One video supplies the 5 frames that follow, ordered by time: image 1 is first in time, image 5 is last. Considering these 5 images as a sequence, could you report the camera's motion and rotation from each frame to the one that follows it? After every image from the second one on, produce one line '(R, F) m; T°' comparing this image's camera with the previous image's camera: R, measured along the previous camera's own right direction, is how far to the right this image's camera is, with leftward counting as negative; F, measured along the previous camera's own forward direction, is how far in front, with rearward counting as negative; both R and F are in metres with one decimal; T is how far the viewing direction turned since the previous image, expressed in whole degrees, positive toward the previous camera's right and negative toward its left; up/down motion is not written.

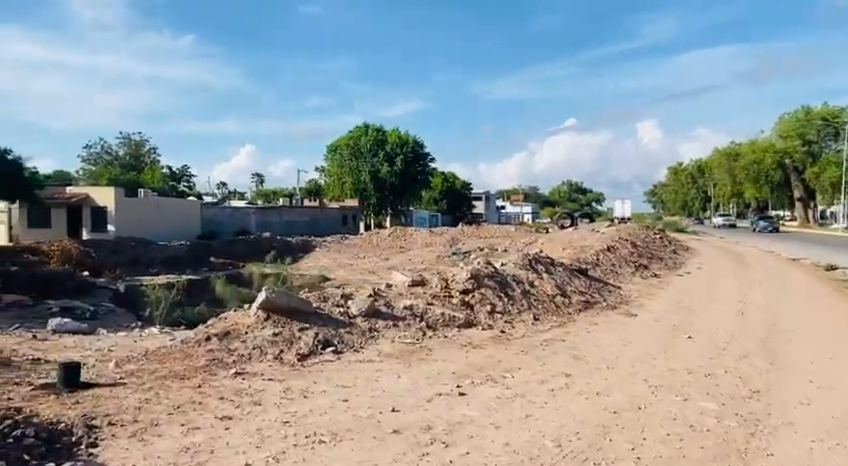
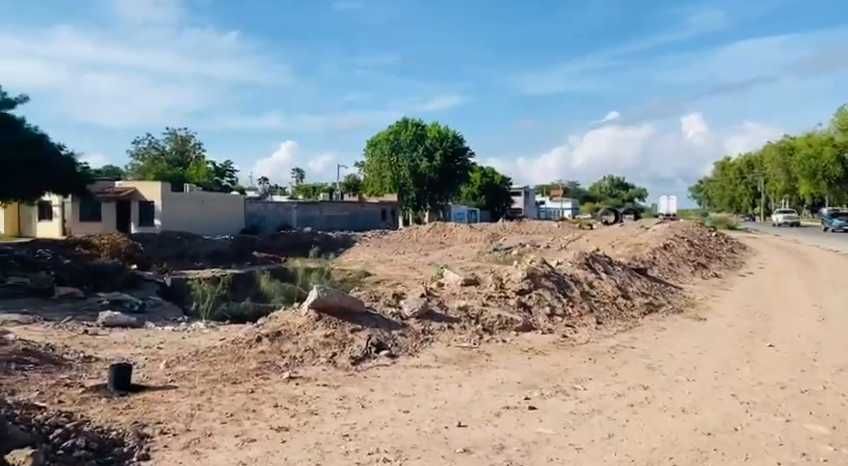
(-0.2, +0.3) m; -3°
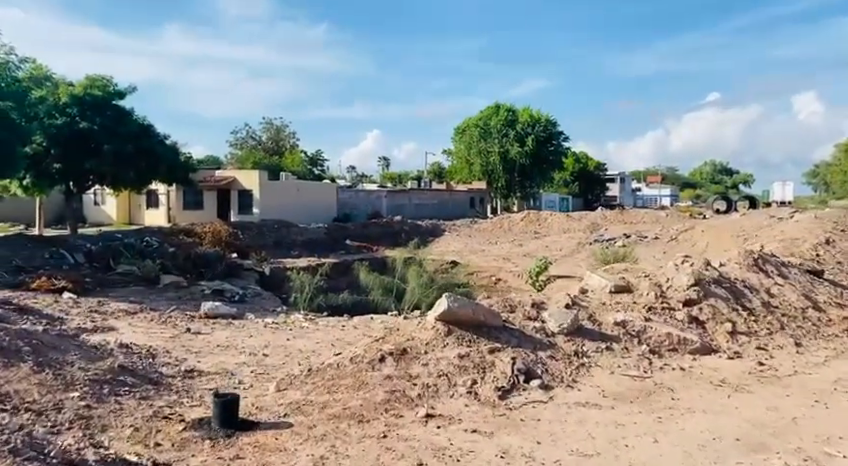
(-0.6, +1.2) m; -8°
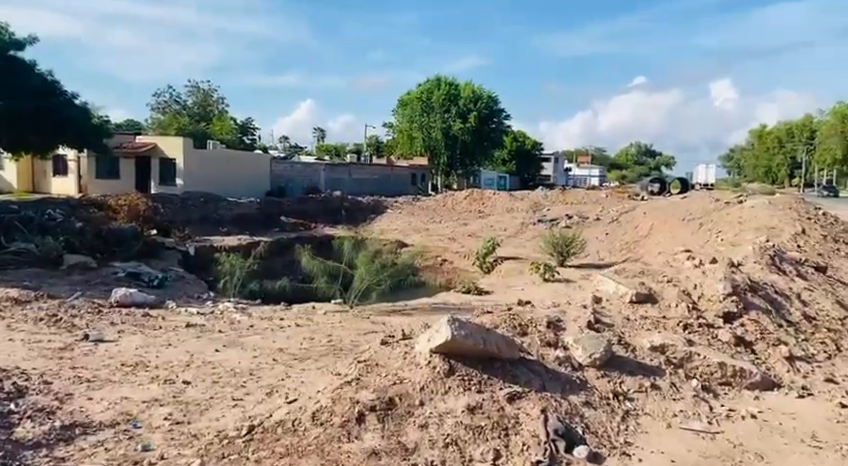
(-0.4, +1.7) m; +6°
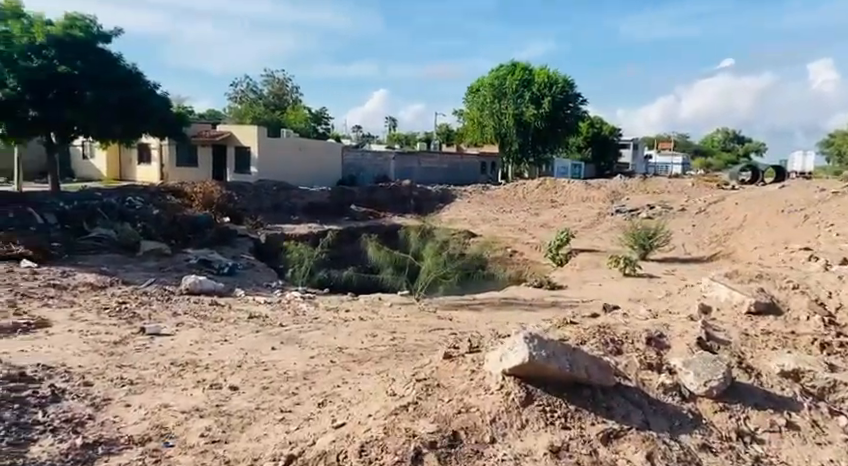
(0.0, +0.8) m; -6°
